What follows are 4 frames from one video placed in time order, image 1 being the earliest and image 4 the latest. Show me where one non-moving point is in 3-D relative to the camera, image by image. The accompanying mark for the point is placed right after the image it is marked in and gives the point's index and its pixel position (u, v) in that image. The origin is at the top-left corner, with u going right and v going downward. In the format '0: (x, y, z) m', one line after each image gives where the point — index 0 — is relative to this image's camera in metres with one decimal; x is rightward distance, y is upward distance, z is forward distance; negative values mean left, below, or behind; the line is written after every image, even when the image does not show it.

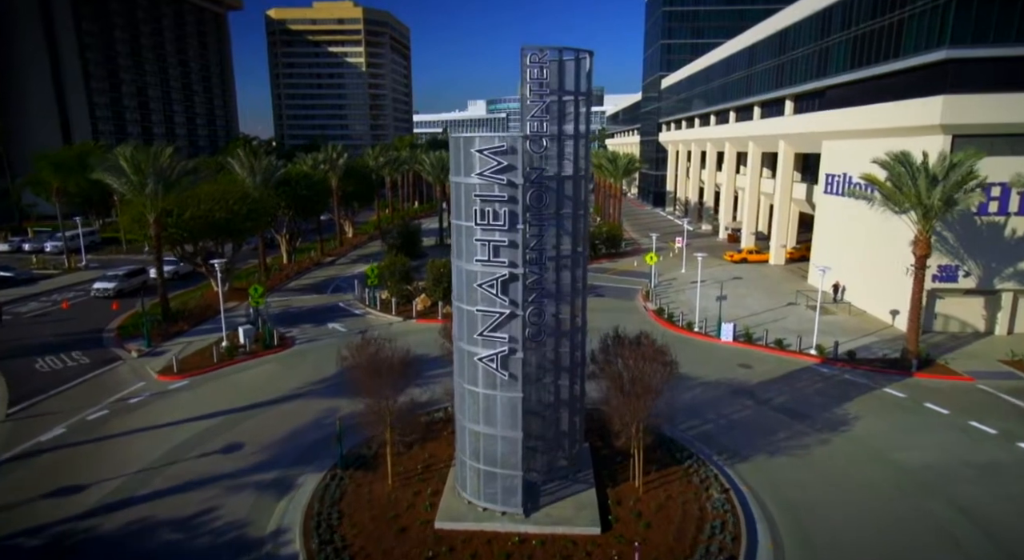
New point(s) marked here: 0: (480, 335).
0: (-0.7, -1.2, +13.3) m
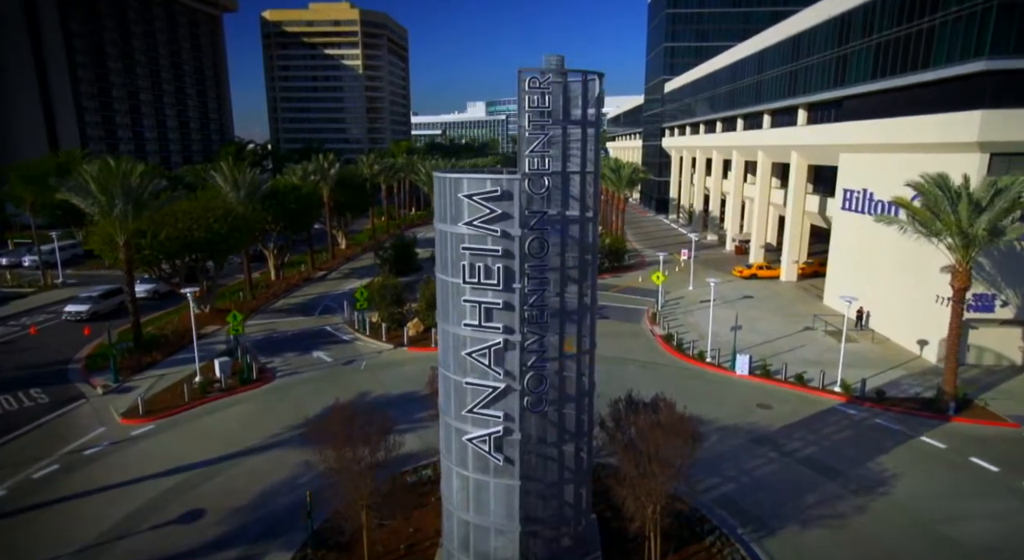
0: (-0.8, -2.3, +11.2) m
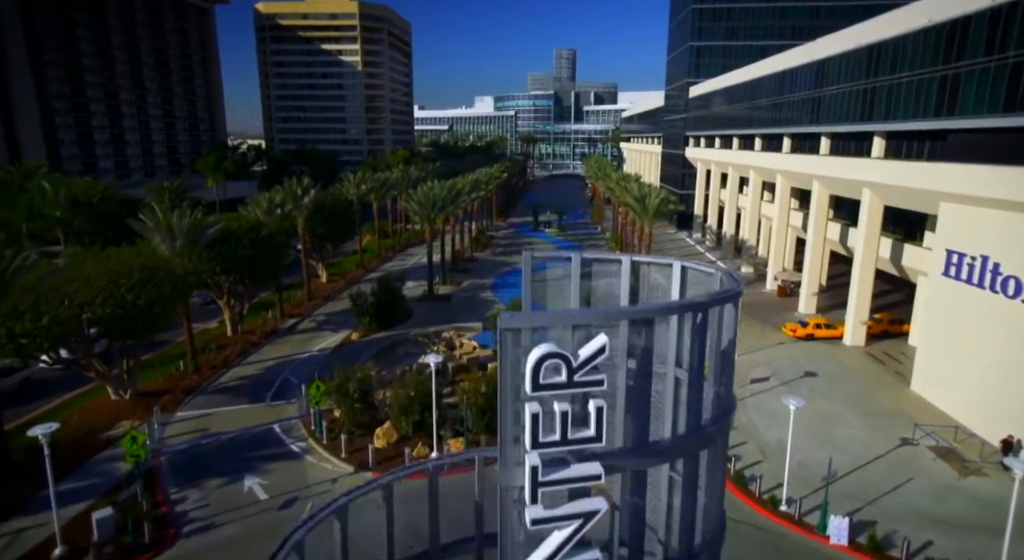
0: (-1.0, -6.2, +3.6) m
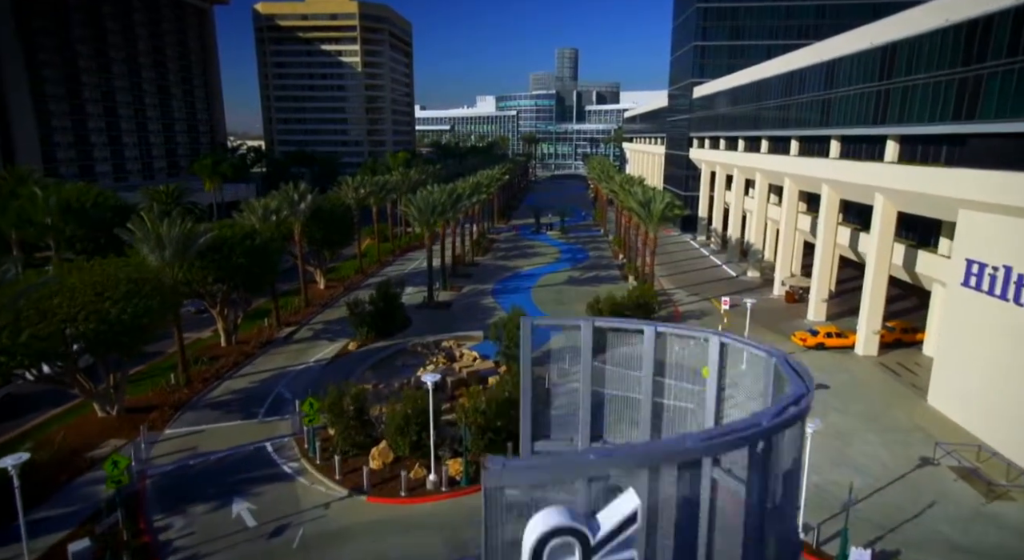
0: (-1.0, -6.7, +2.5) m
